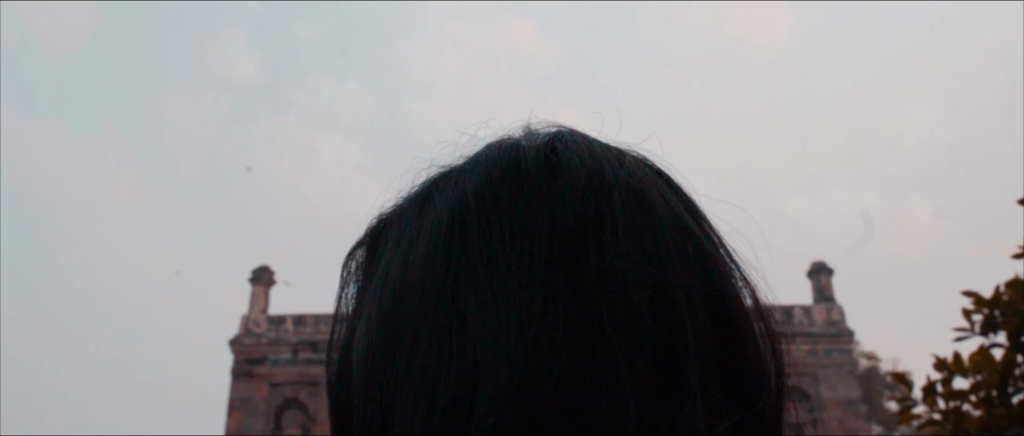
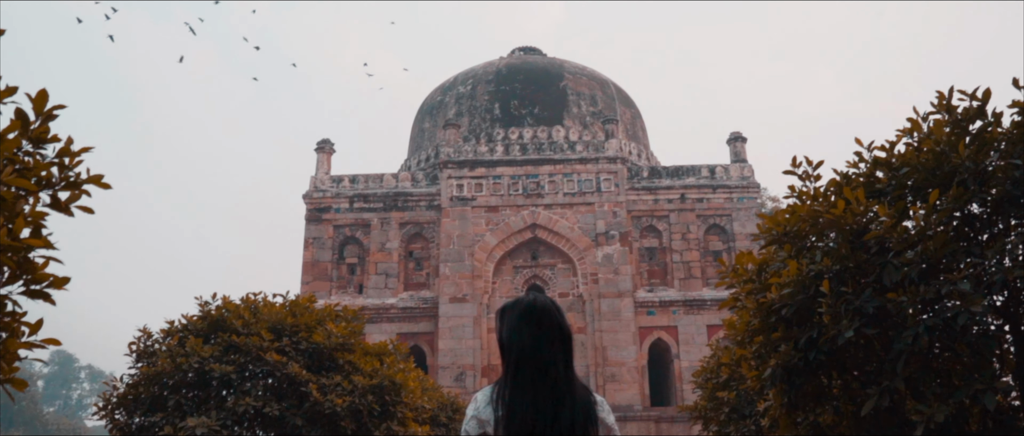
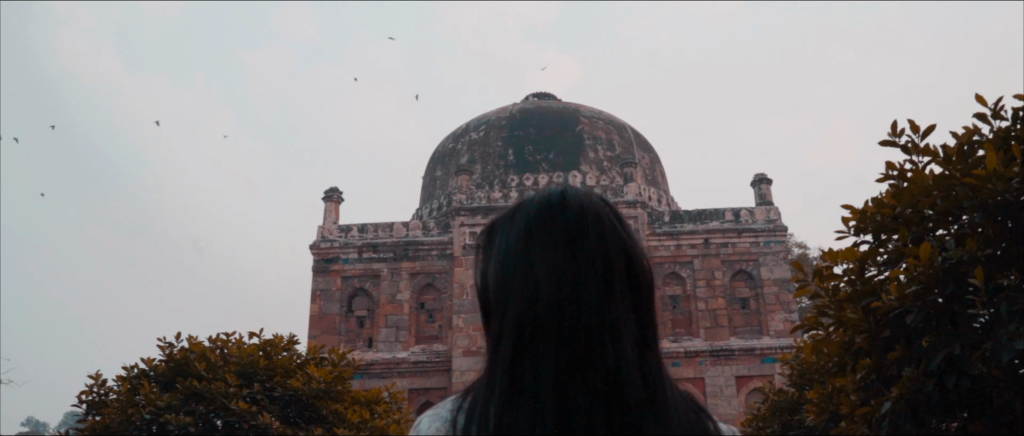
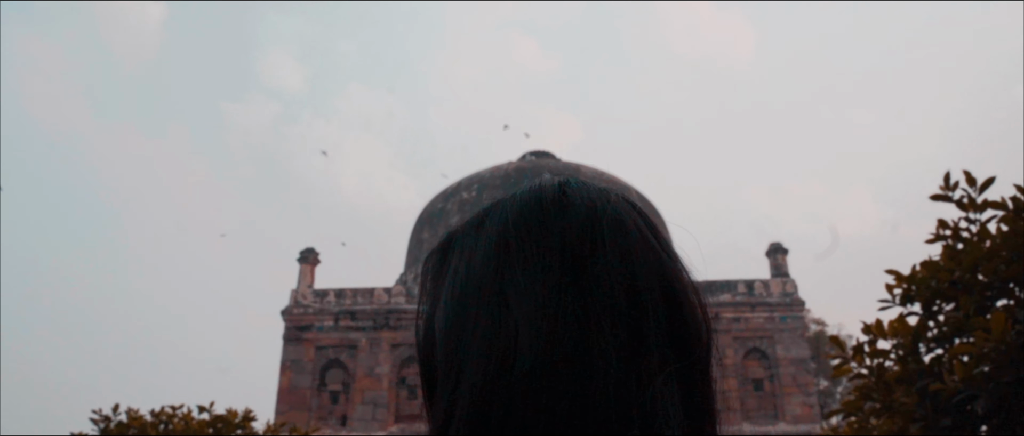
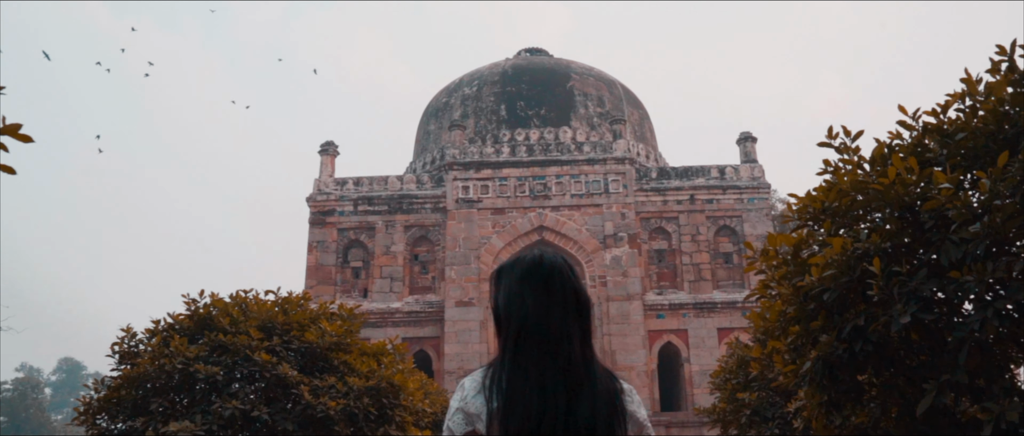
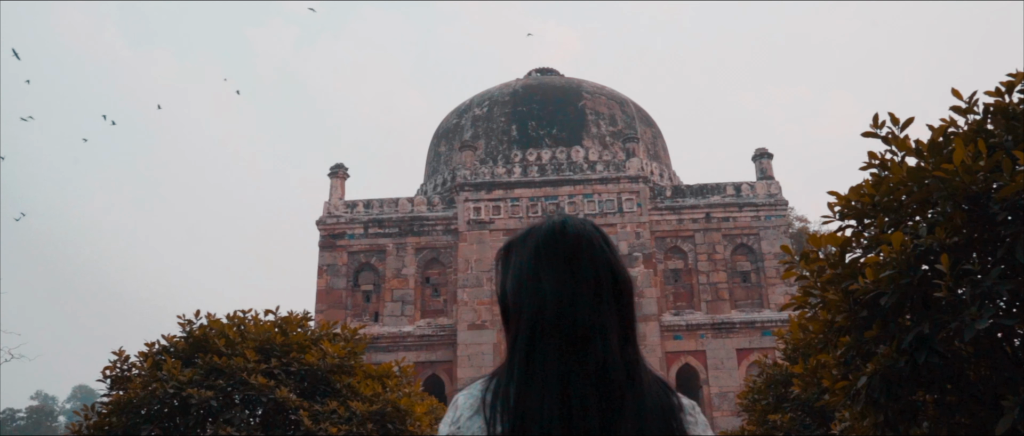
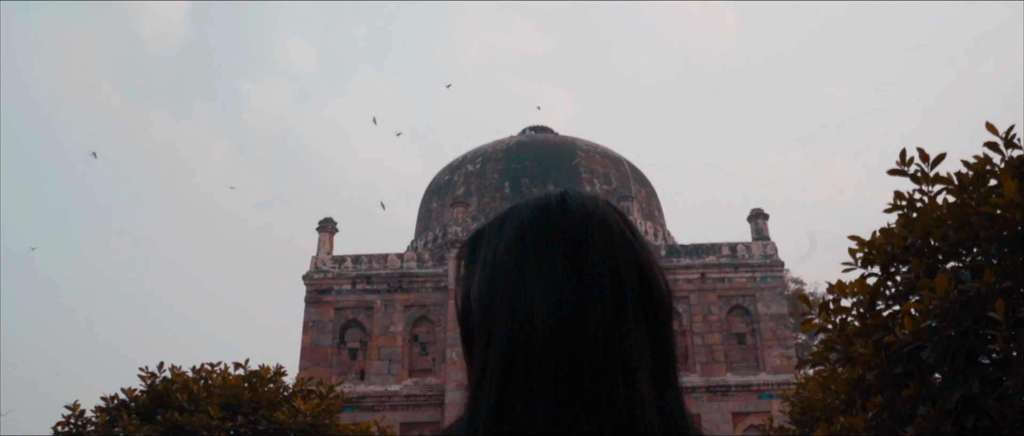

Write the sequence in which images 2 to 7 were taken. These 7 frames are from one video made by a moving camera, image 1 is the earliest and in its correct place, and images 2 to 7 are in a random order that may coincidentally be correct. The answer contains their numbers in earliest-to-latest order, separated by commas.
4, 7, 3, 6, 5, 2
